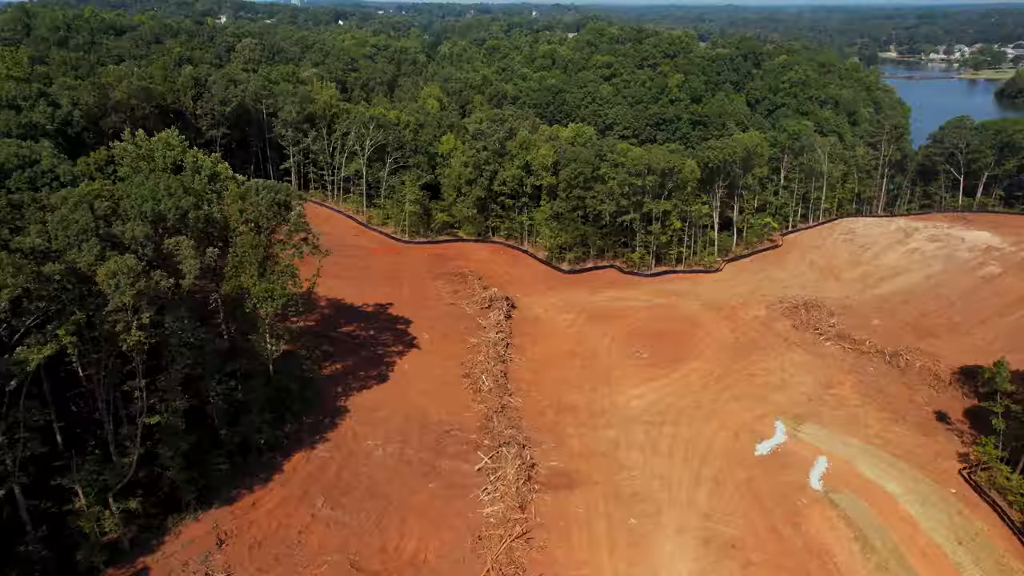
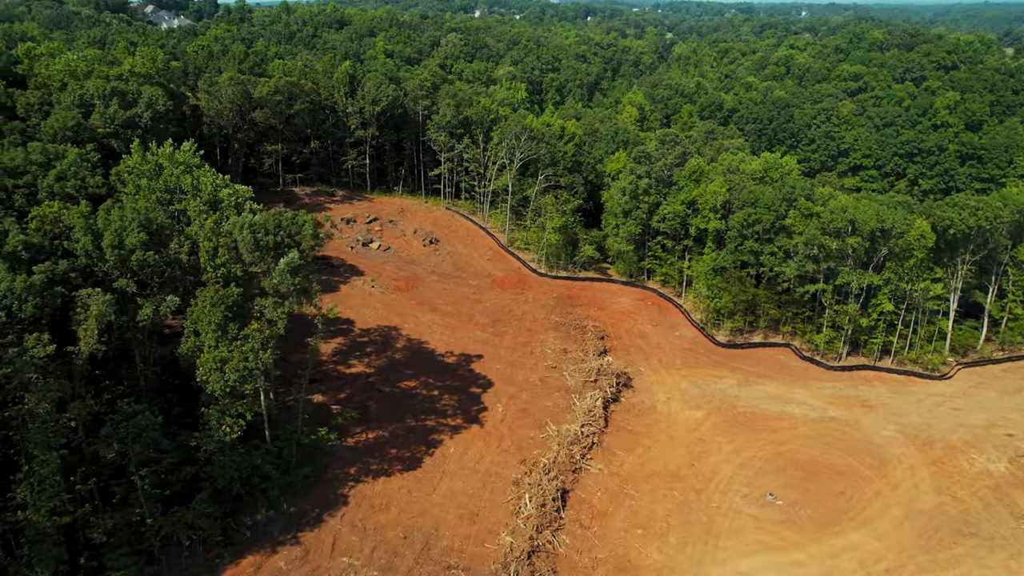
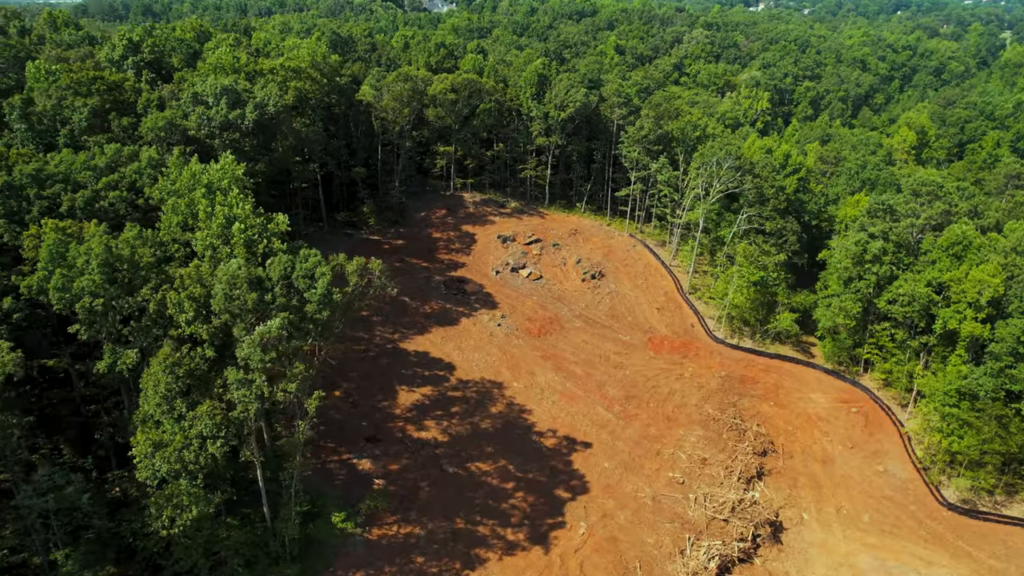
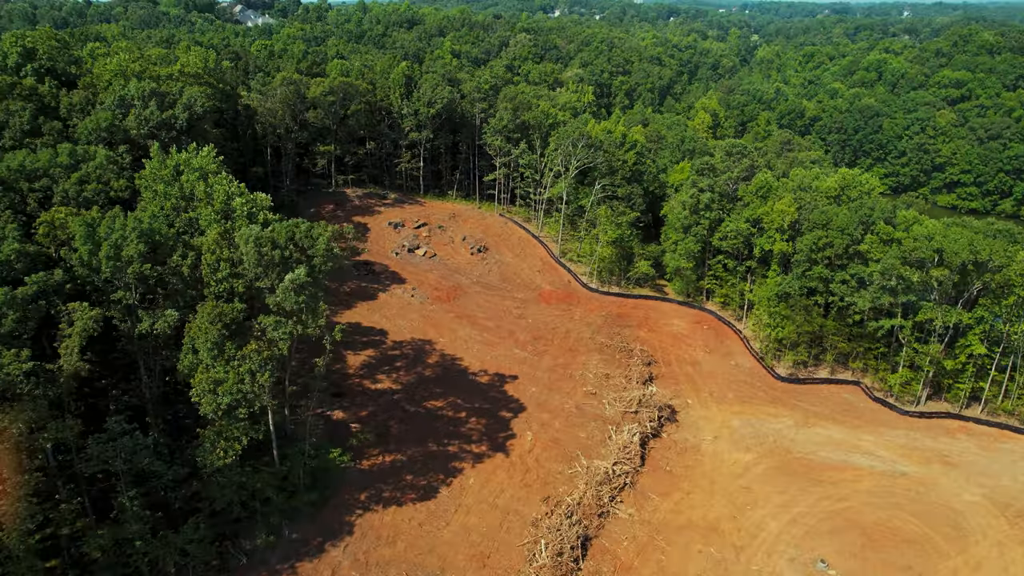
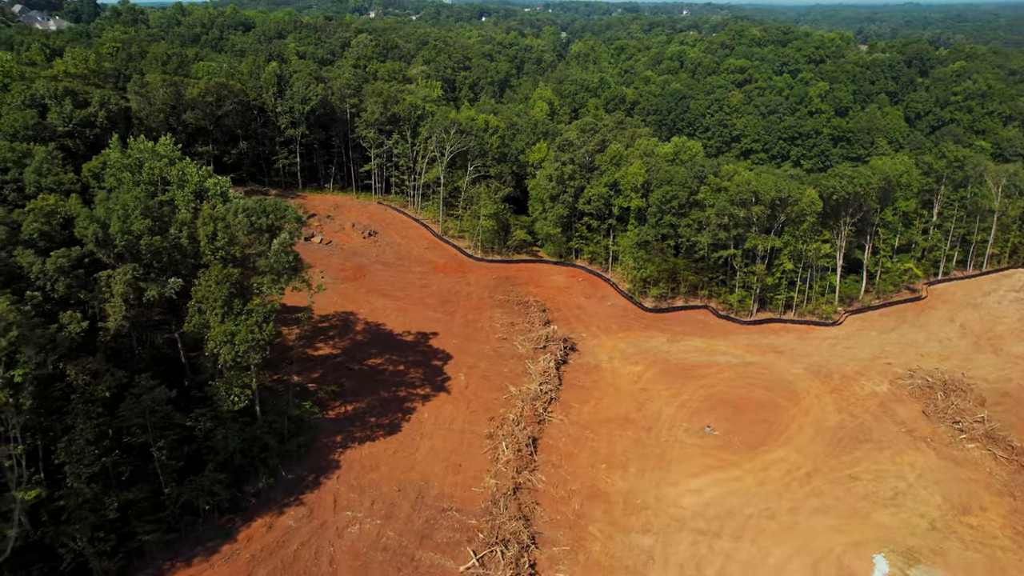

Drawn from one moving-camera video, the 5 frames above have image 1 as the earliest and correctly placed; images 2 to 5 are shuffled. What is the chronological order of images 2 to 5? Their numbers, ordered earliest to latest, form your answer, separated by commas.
5, 2, 4, 3
